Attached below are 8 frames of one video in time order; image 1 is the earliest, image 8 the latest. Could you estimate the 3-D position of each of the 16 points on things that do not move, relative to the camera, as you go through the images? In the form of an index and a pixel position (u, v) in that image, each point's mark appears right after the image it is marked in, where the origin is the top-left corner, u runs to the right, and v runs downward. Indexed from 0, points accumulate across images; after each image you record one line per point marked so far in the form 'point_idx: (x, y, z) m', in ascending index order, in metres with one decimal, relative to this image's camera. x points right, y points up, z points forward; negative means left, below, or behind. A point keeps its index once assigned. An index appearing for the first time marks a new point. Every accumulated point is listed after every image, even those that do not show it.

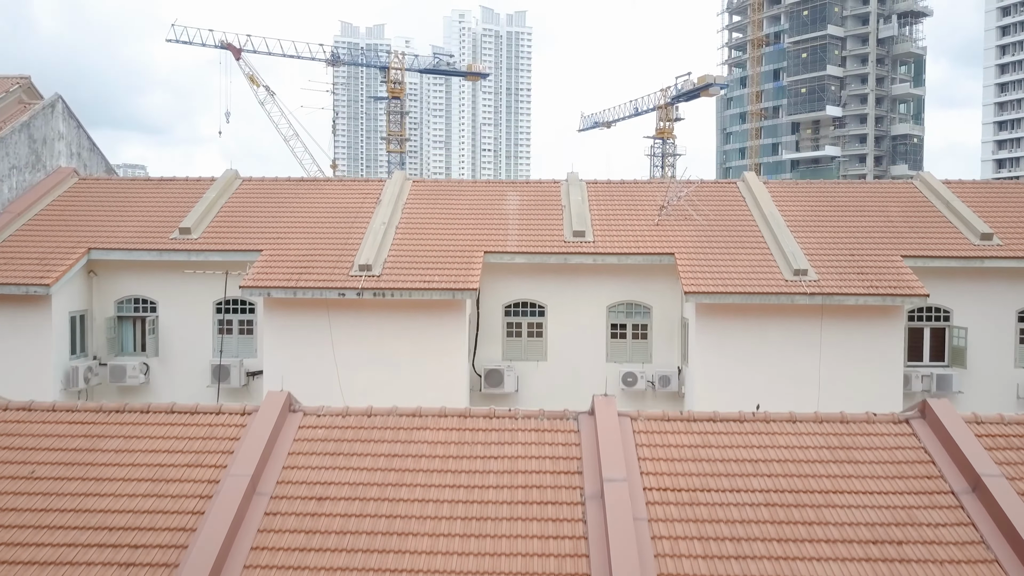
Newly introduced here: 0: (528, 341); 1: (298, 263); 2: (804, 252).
0: (+0.2, -0.6, +8.2) m
1: (-2.3, +0.3, +7.8) m
2: (+3.1, +0.4, +7.8) m
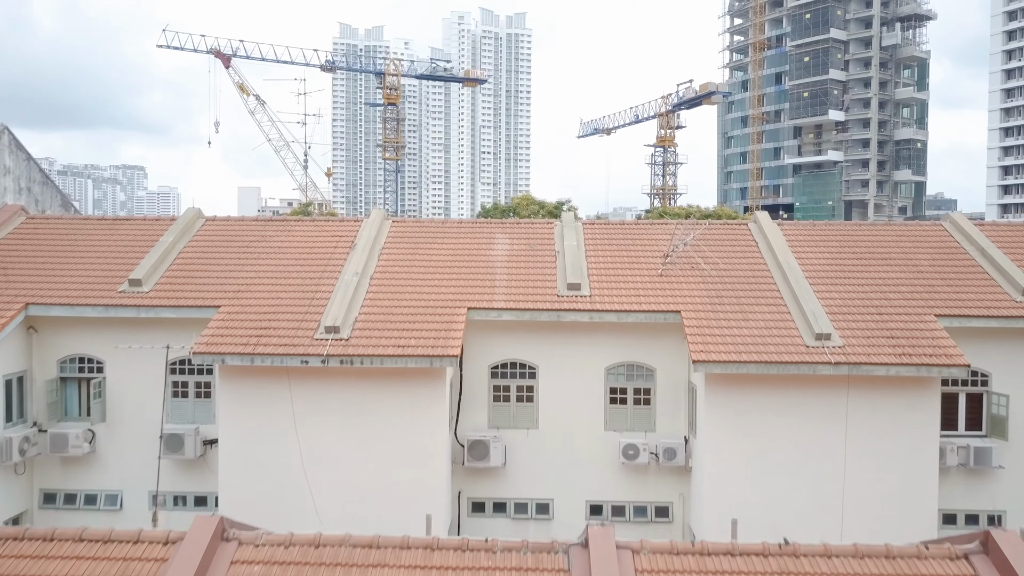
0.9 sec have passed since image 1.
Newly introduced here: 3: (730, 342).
0: (+0.1, -1.2, +7.4) m
1: (-2.4, -0.3, +7.0) m
2: (+3.0, -0.2, +7.0) m
3: (+2.0, -0.5, +6.7) m
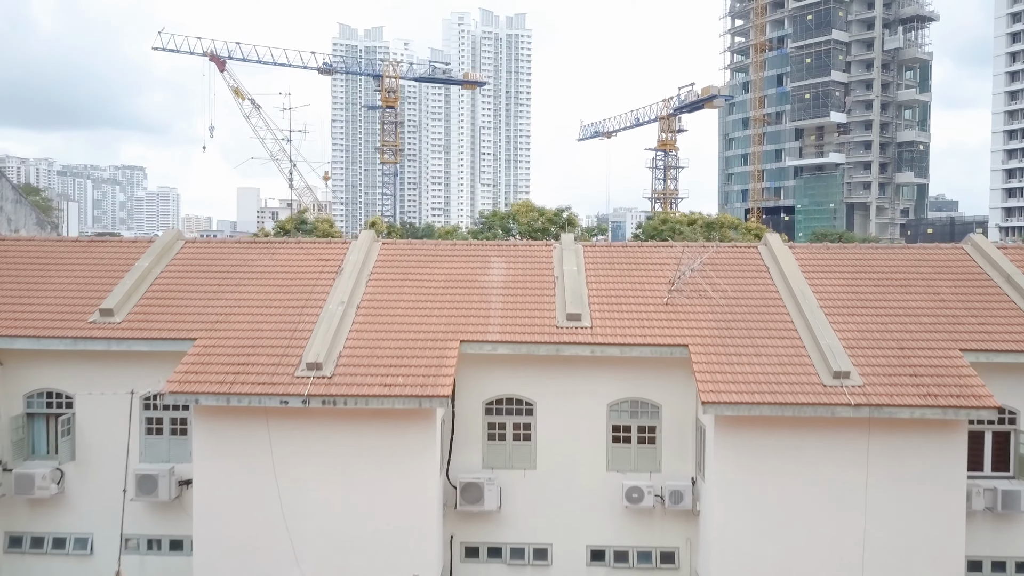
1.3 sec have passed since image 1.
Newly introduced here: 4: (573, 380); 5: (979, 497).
0: (0.0, -1.5, +6.9) m
1: (-2.5, -0.6, +6.5) m
2: (+2.9, -0.5, +6.5) m
3: (+1.9, -0.8, +6.2) m
4: (+0.6, -0.9, +6.8) m
5: (+4.2, -1.9, +6.5) m
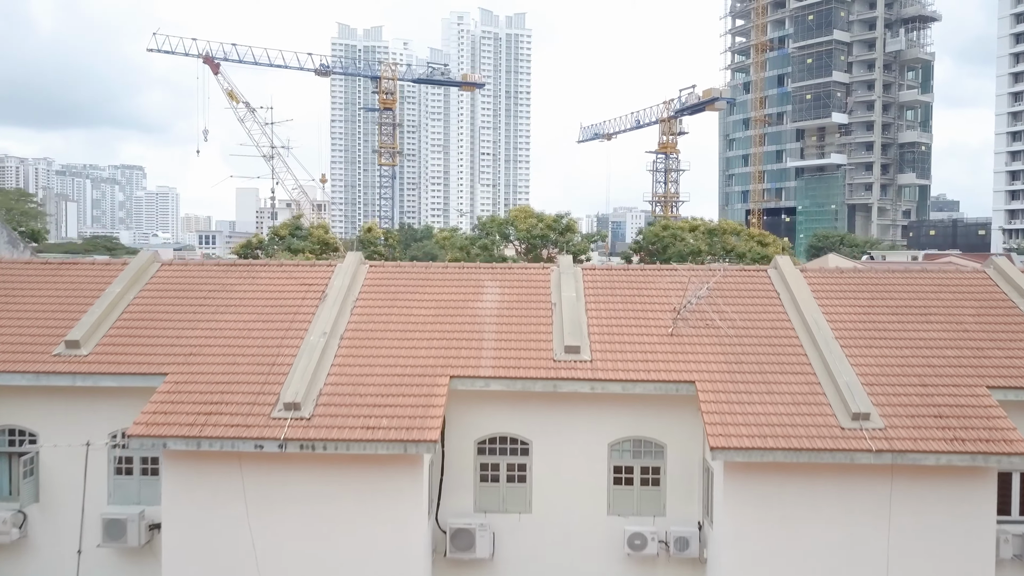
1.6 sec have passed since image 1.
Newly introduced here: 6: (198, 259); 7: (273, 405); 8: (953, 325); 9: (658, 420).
0: (0.0, -1.8, +6.4) m
1: (-2.5, -0.9, +6.1) m
2: (+2.9, -0.8, +6.1) m
3: (+1.9, -1.1, +5.7) m
4: (+0.5, -1.1, +6.3) m
5: (+4.1, -2.1, +6.1) m
6: (-3.4, +0.3, +7.9) m
7: (-1.9, -0.9, +5.9) m
8: (+4.1, -0.3, +6.8) m
9: (+1.3, -1.2, +6.3) m
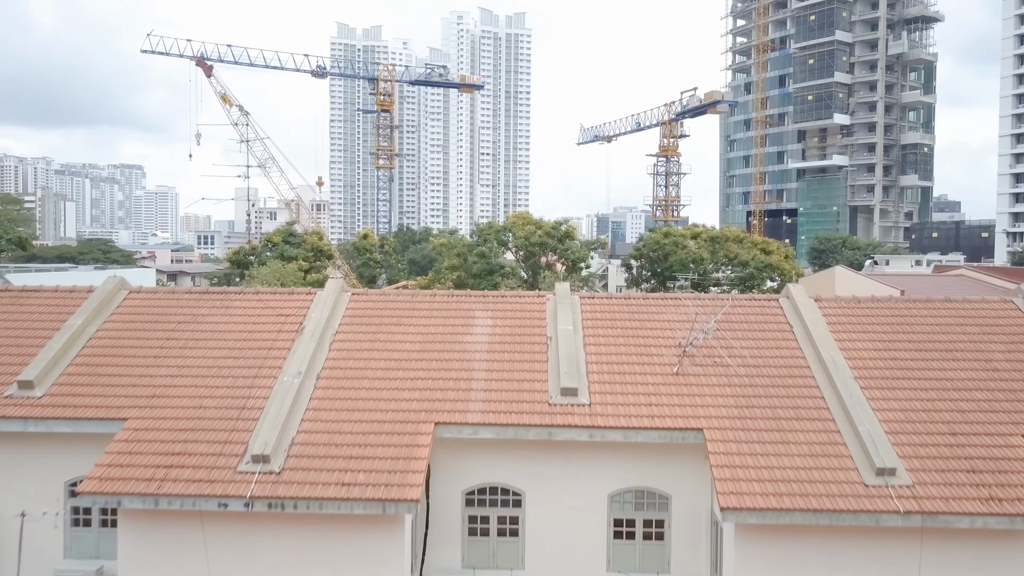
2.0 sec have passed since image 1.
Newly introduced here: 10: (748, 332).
0: (-0.1, -2.1, +5.9) m
1: (-2.6, -1.2, +5.5) m
2: (+2.8, -1.1, +5.5) m
3: (+1.8, -1.4, +5.2) m
4: (+0.4, -1.4, +5.8) m
5: (+4.0, -2.4, +5.5) m
6: (-3.5, 0.0, +7.4) m
7: (-2.0, -1.2, +5.4) m
8: (+4.0, -0.6, +6.2) m
9: (+1.2, -1.5, +5.8) m
10: (+2.1, -0.4, +6.6) m
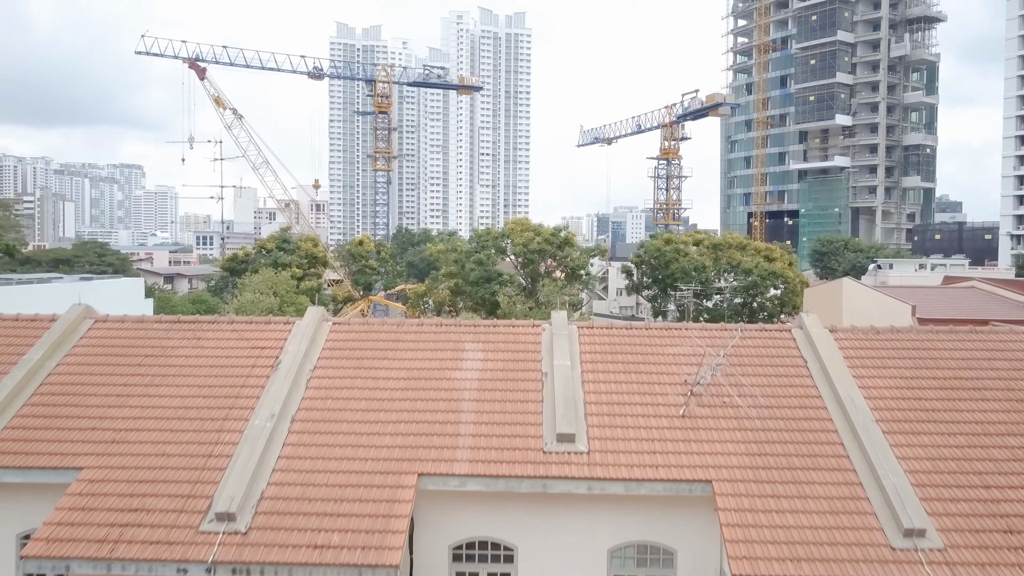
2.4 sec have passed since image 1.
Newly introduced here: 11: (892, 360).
0: (-0.2, -2.3, +5.4) m
1: (-2.7, -1.5, +5.0) m
2: (+2.8, -1.4, +5.0) m
3: (+1.8, -1.6, +4.7) m
4: (+0.4, -1.7, +5.3) m
5: (+4.0, -2.7, +5.0) m
6: (-3.5, -0.3, +6.9) m
7: (-2.1, -1.5, +4.9) m
8: (+3.9, -0.9, +5.8) m
9: (+1.1, -1.7, +5.3) m
10: (+2.1, -0.7, +6.1) m
11: (+3.3, -0.6, +6.3) m
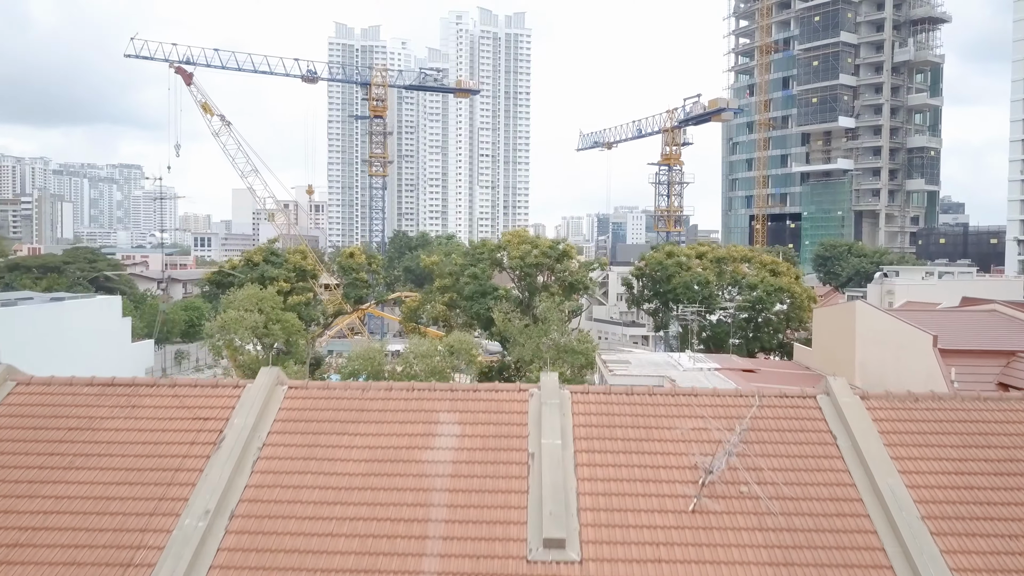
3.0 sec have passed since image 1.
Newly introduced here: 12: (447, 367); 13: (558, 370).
0: (-0.3, -2.8, +4.5) m
1: (-2.8, -1.9, +4.2) m
2: (+2.6, -1.8, +4.2) m
3: (+1.6, -2.1, +3.8) m
4: (+0.2, -2.2, +4.4) m
5: (+3.8, -3.2, +4.2) m
6: (-3.7, -0.7, +6.0) m
7: (-2.2, -2.0, +4.0) m
8: (+3.8, -1.4, +4.9) m
9: (+1.0, -2.2, +4.4) m
10: (+1.9, -1.1, +5.2) m
11: (+3.1, -1.1, +5.4) m
12: (-1.7, -2.0, +18.8) m
13: (+1.3, -2.1, +19.6) m
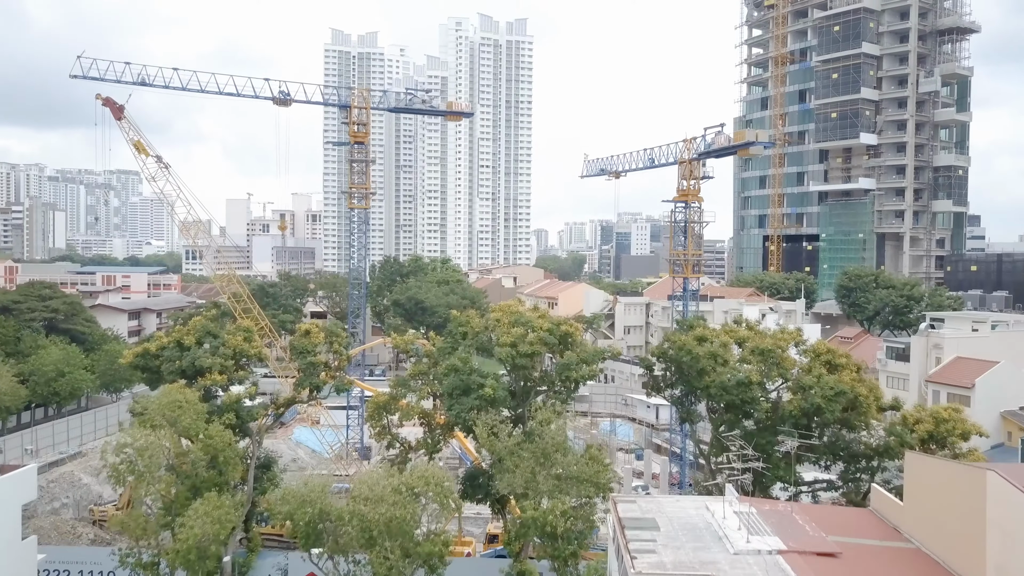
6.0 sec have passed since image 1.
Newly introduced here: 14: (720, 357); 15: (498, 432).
0: (-0.6, -5.1, 0.0) m
1: (-3.1, -4.2, -0.4) m
2: (+2.3, -4.1, -0.4) m
3: (+1.3, -4.4, -0.7) m
4: (-0.1, -4.5, -0.1) m
5: (+3.5, -5.5, -0.4) m
6: (-4.0, -3.0, +1.5) m
7: (-2.5, -4.3, -0.5) m
8: (+3.5, -3.7, +0.3) m
9: (+0.7, -4.5, -0.1) m
10: (+1.6, -3.4, +0.7) m
11: (+2.8, -3.4, +0.8) m
12: (-2.0, -4.4, +14.3) m
13: (+1.0, -4.5, +15.0) m
14: (+5.1, -1.7, +18.0) m
15: (-0.3, -3.2, +17.0) m
